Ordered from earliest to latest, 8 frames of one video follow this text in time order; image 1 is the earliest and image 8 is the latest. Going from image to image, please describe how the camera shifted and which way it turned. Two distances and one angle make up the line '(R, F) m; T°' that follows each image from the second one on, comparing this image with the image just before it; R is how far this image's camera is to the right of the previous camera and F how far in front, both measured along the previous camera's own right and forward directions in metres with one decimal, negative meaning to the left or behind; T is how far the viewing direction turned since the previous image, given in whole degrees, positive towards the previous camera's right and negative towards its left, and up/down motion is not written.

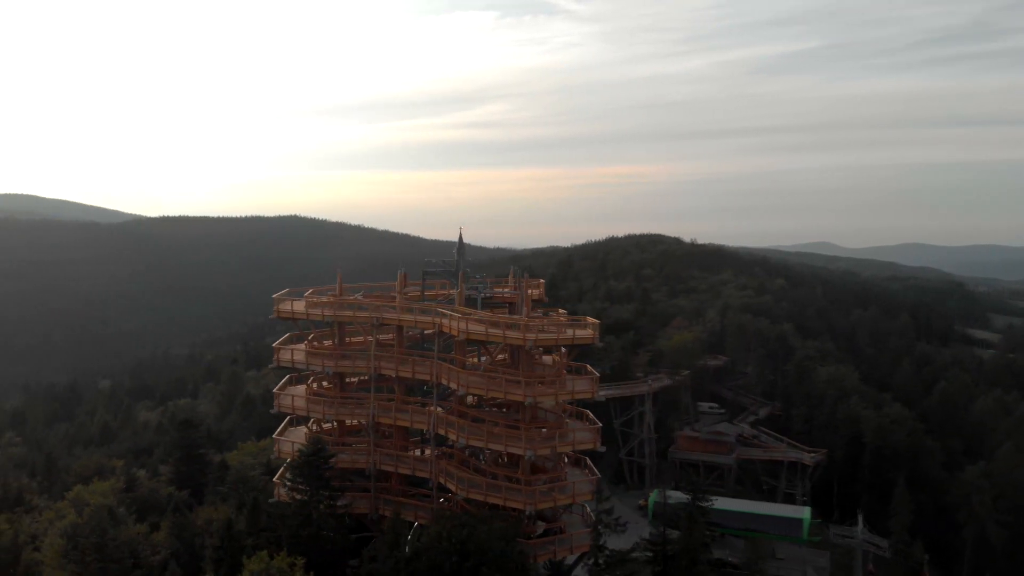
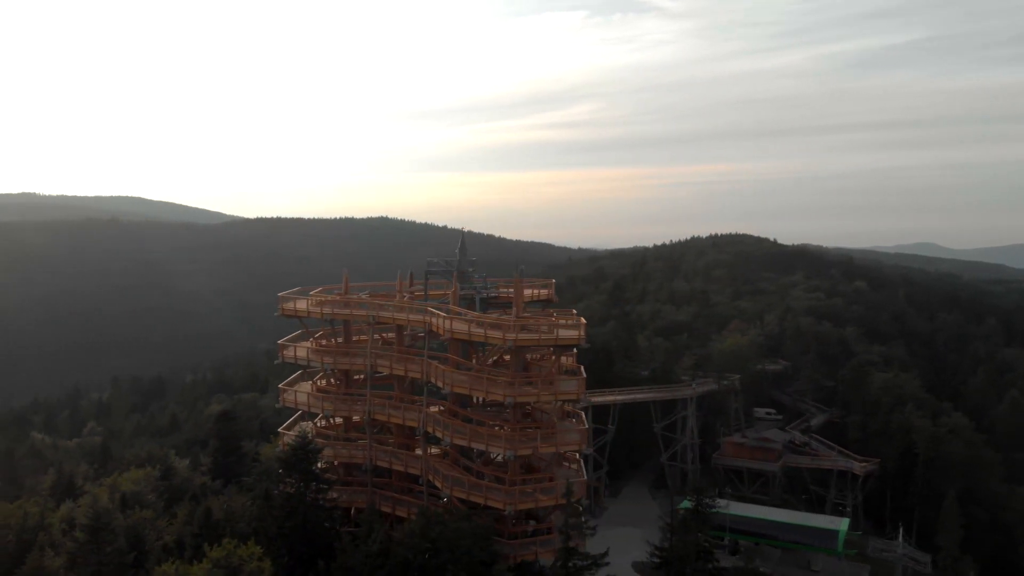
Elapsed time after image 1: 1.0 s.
(+3.2, +0.1) m; -6°
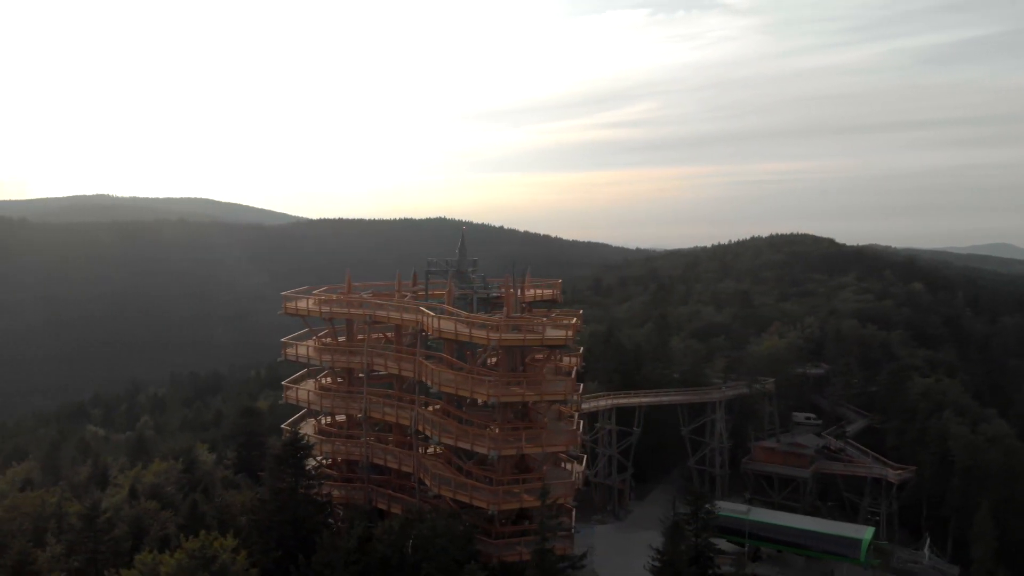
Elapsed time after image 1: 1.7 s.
(+2.3, +0.1) m; -4°
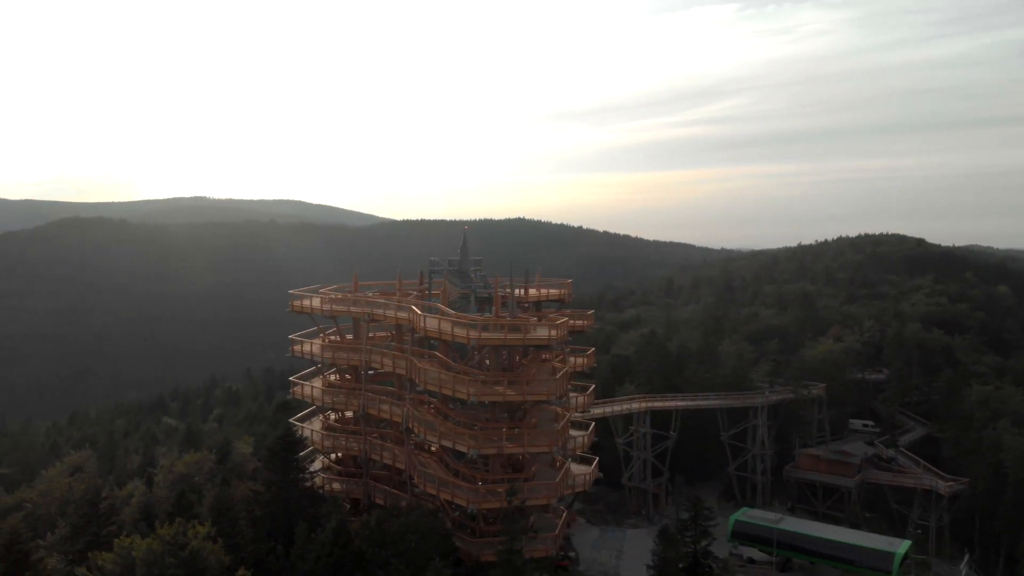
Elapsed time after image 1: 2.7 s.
(+3.1, +0.1) m; -6°
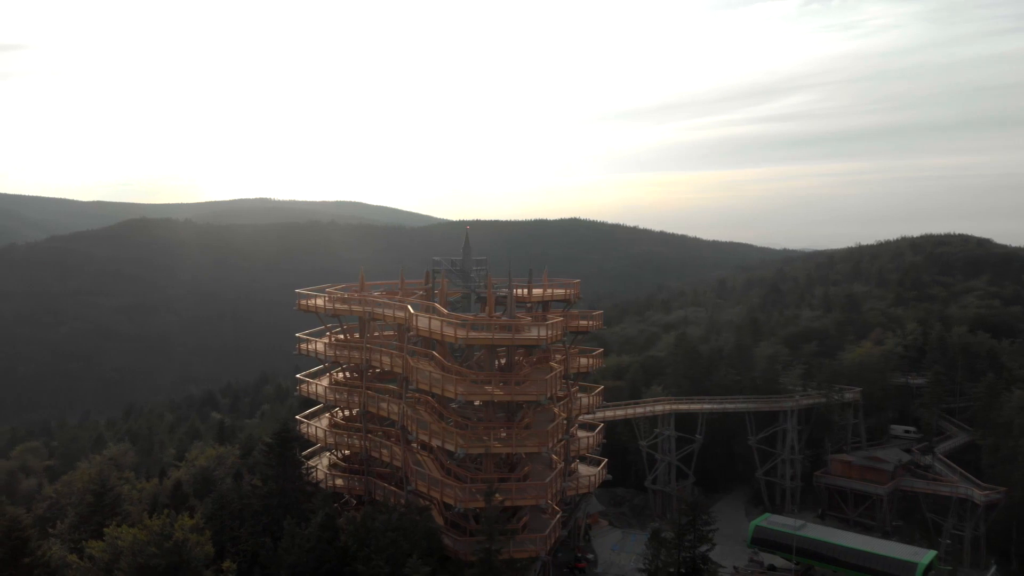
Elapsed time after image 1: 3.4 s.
(+2.1, +0.1) m; -4°
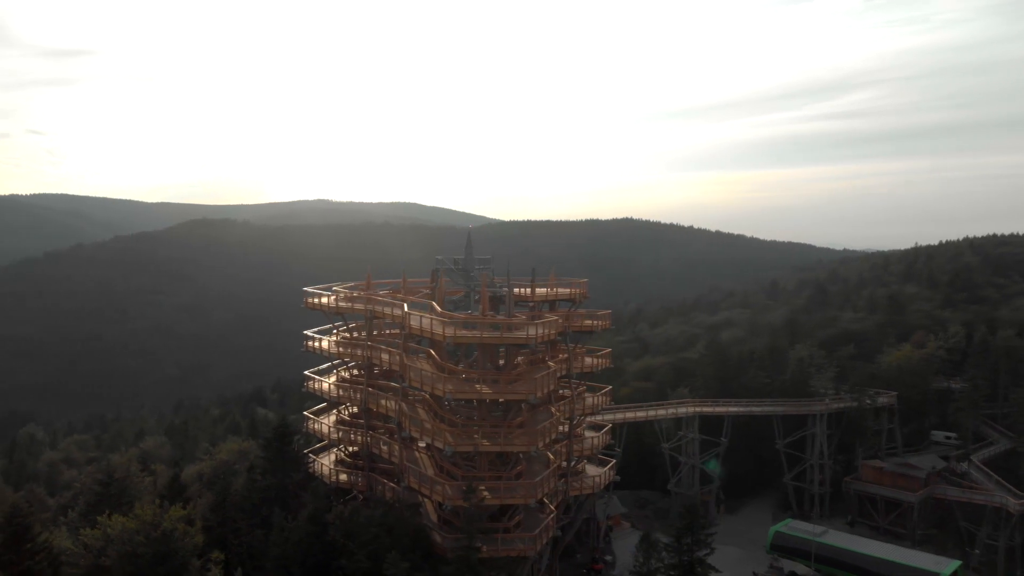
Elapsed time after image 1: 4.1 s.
(+2.0, +0.1) m; -4°
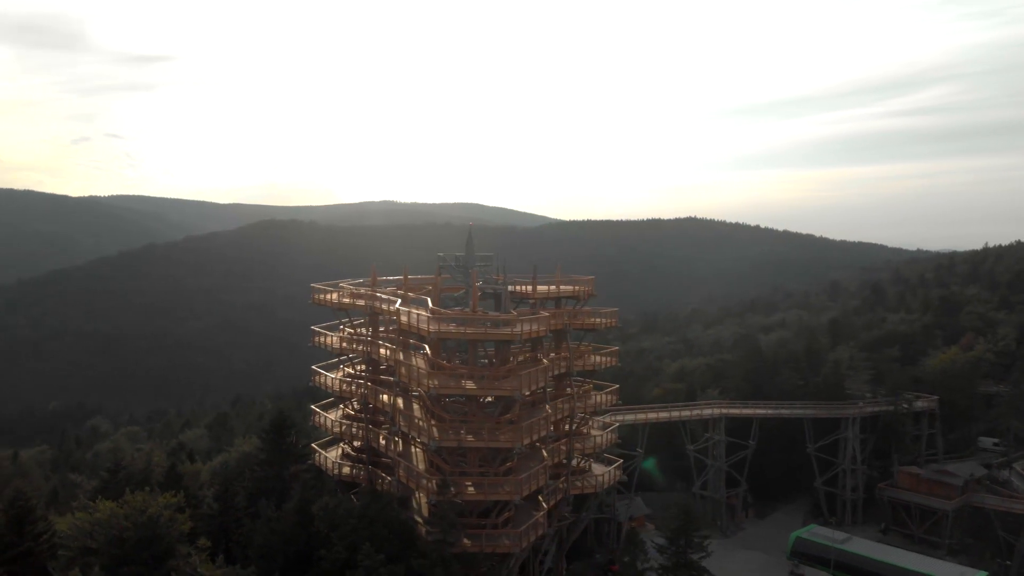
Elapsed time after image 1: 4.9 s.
(+2.4, +0.1) m; -5°
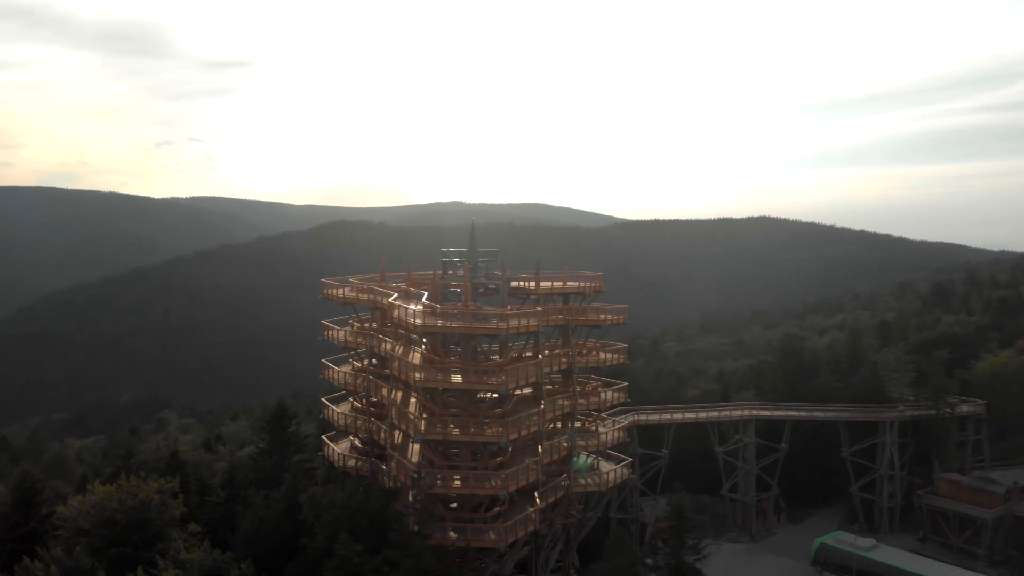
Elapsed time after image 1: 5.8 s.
(+2.5, +0.2) m; -5°
